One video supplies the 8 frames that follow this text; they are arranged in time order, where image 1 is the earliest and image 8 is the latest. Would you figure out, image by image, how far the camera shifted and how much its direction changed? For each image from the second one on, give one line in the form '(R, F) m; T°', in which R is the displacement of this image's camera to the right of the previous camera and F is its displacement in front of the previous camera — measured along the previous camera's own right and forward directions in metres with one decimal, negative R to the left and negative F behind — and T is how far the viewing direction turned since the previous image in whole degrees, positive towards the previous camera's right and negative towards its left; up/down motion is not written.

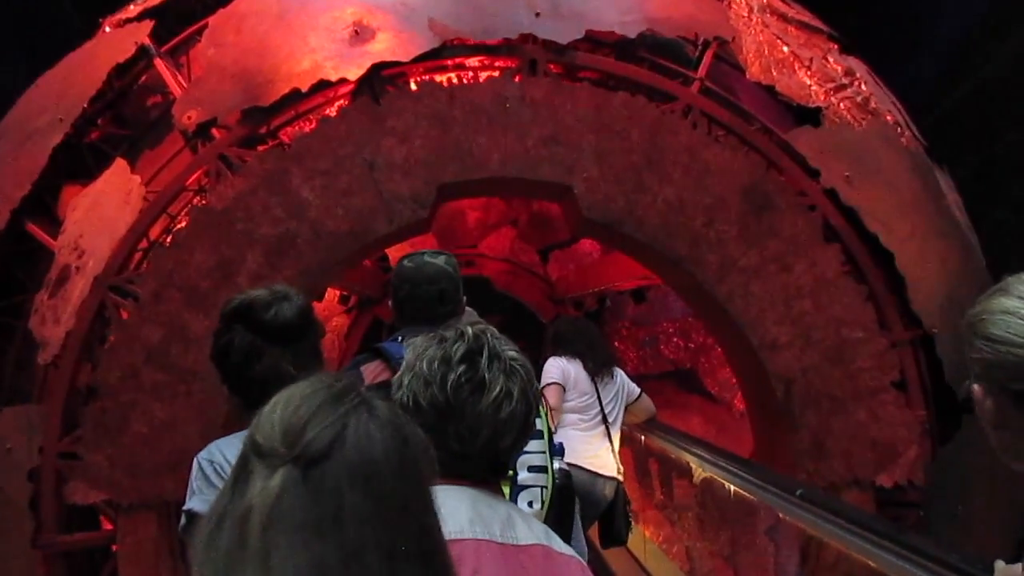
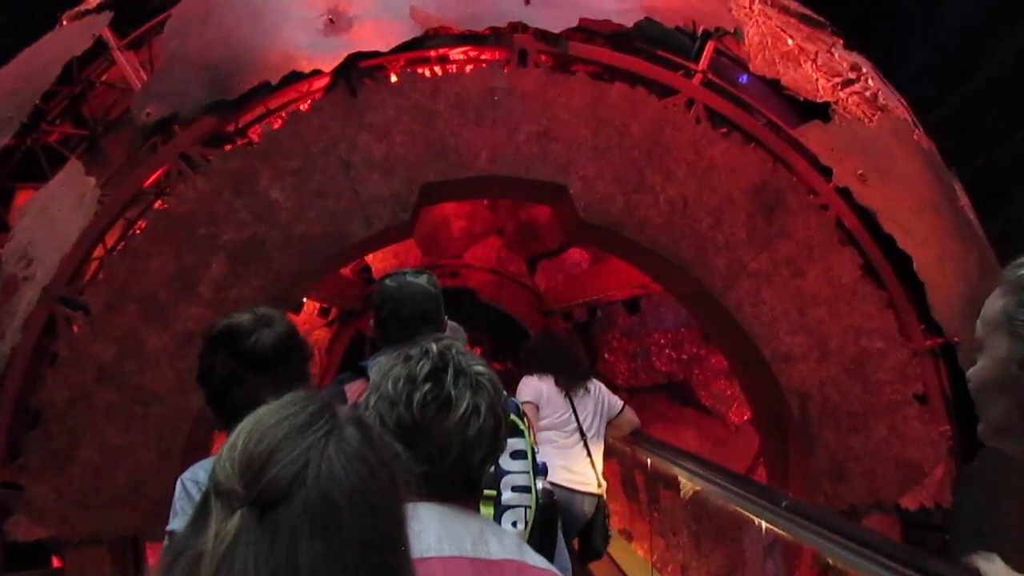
(0.0, +0.4) m; +1°
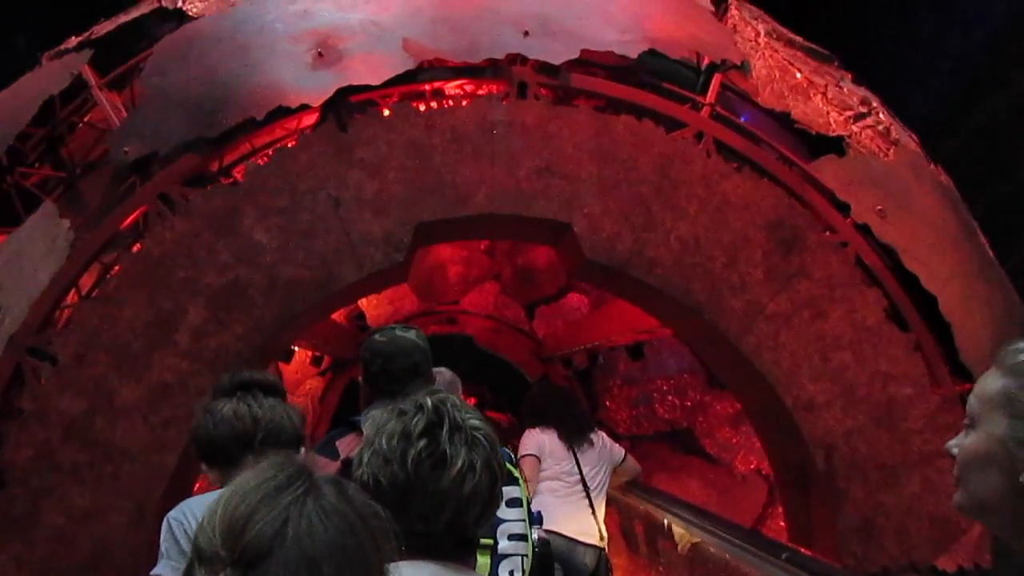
(0.0, +0.3) m; 0°
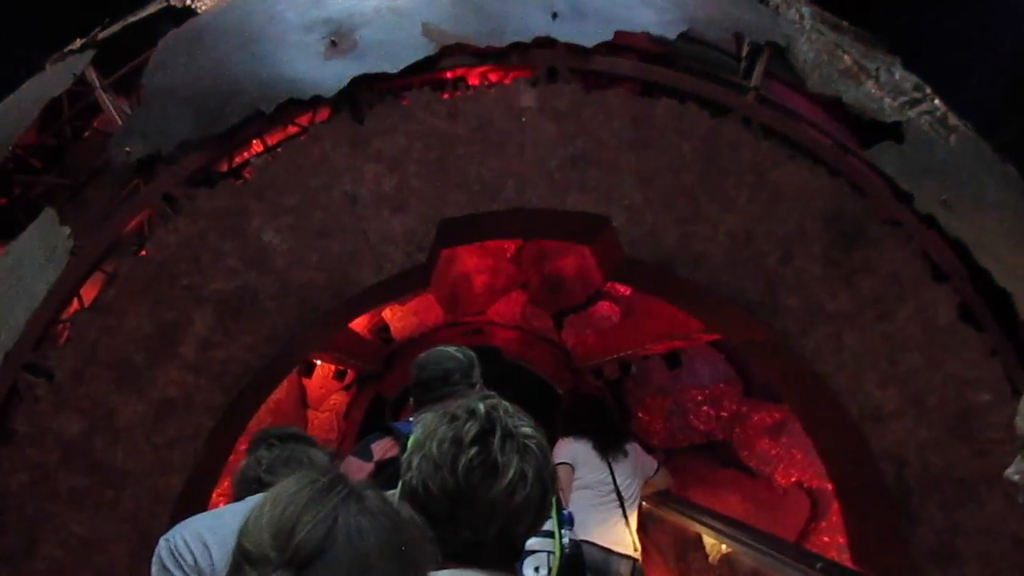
(0.0, +0.3) m; -2°
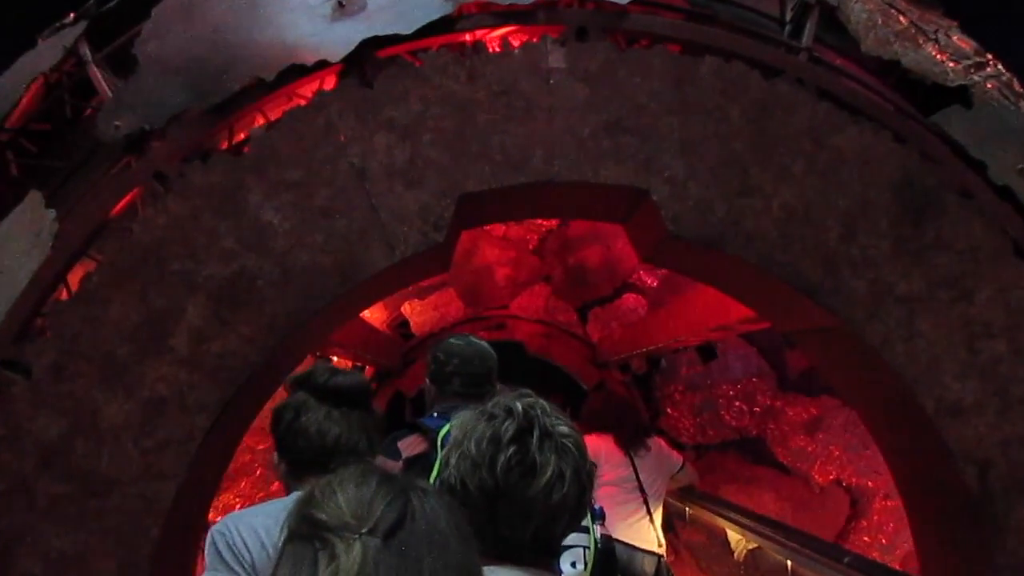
(0.0, +0.3) m; -1°
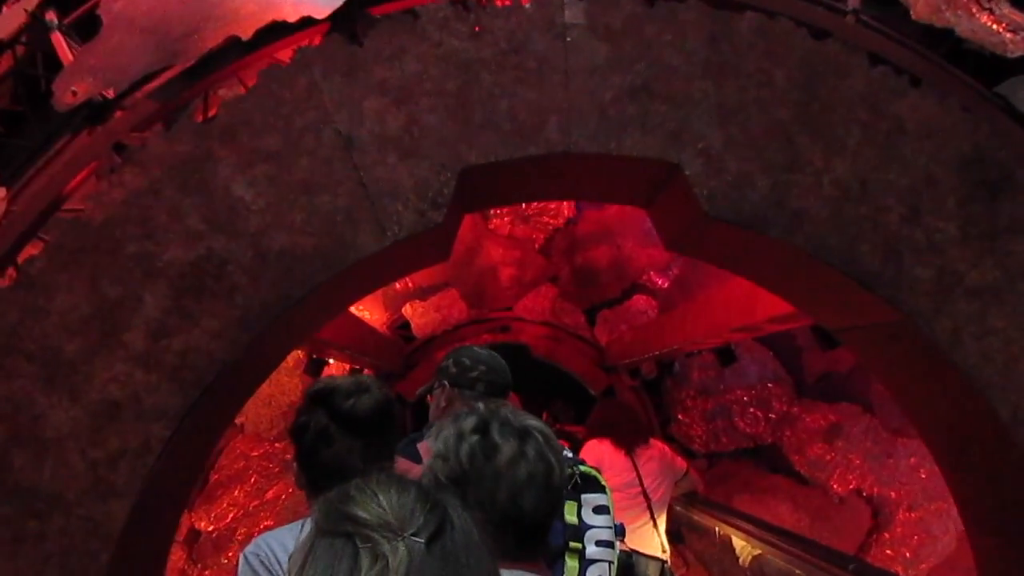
(0.0, +0.4) m; 0°
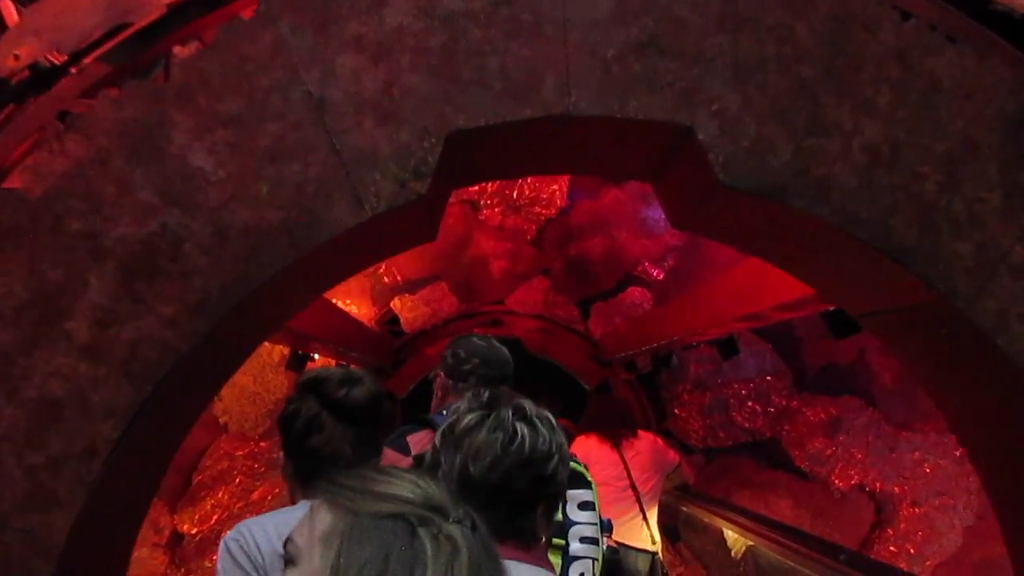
(0.0, +0.3) m; +1°
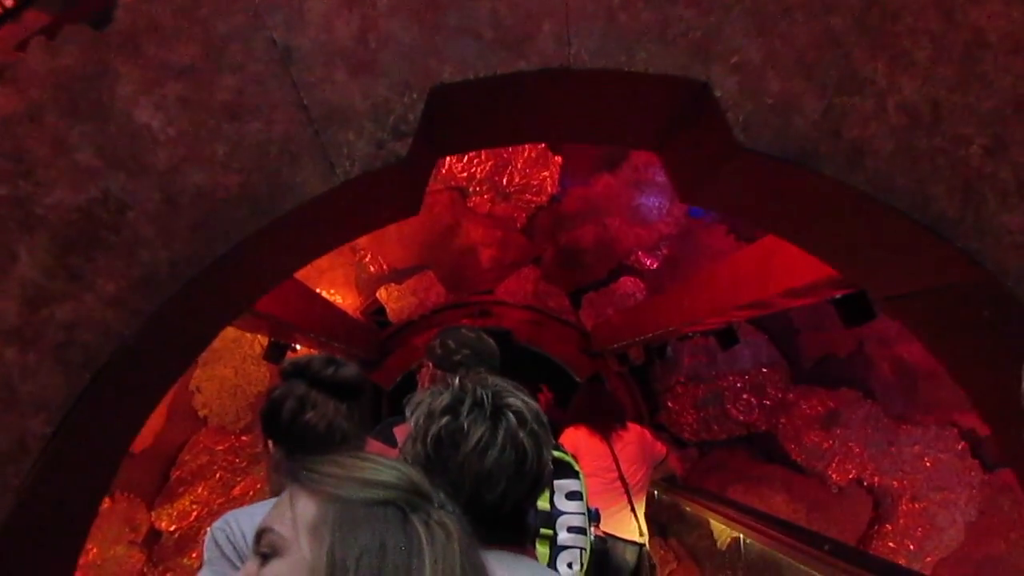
(0.0, +0.3) m; +1°
